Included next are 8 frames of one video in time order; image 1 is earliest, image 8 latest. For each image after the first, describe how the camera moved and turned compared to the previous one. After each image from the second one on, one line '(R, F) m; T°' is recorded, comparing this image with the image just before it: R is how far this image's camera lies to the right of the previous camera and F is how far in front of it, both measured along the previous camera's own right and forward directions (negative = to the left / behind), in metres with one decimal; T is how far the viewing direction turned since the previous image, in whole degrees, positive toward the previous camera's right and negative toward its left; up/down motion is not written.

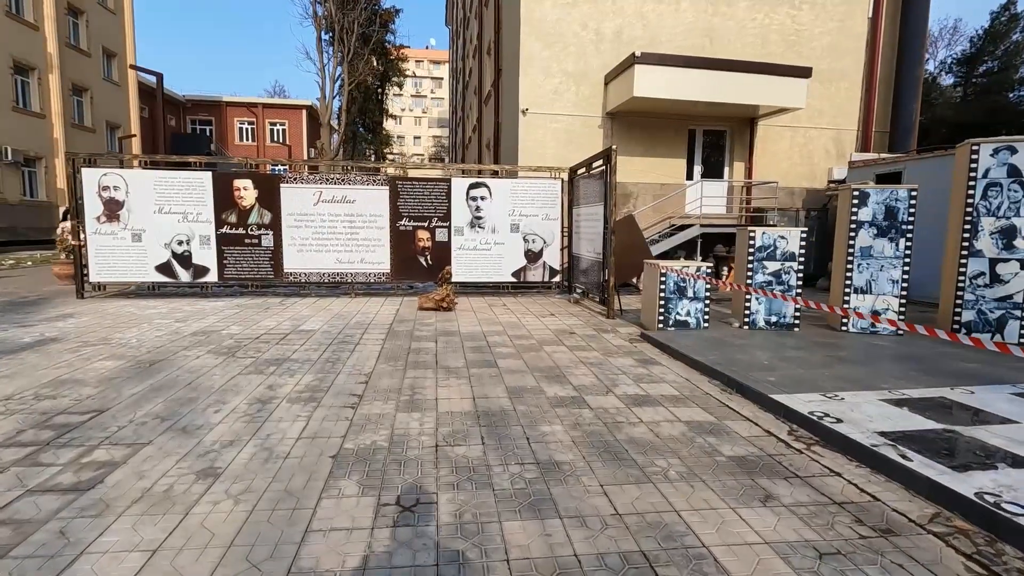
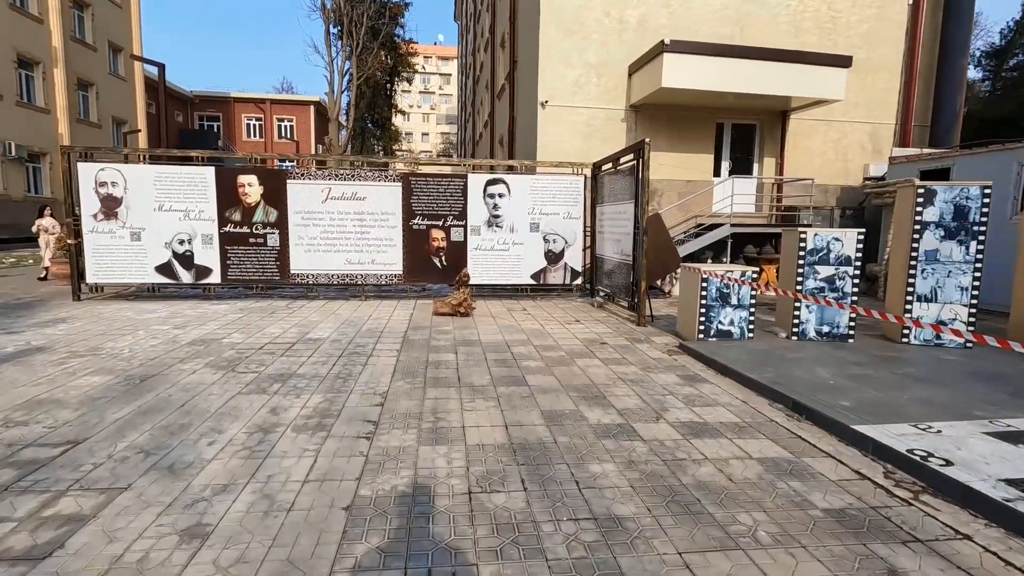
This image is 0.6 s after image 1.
(-0.3, +0.7) m; -1°
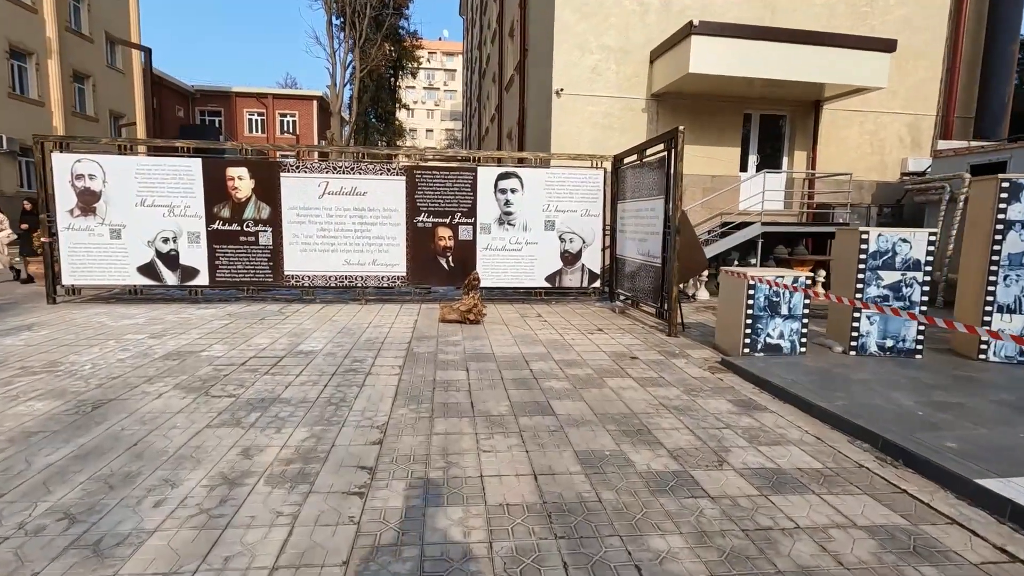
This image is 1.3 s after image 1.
(-0.2, +0.9) m; 0°
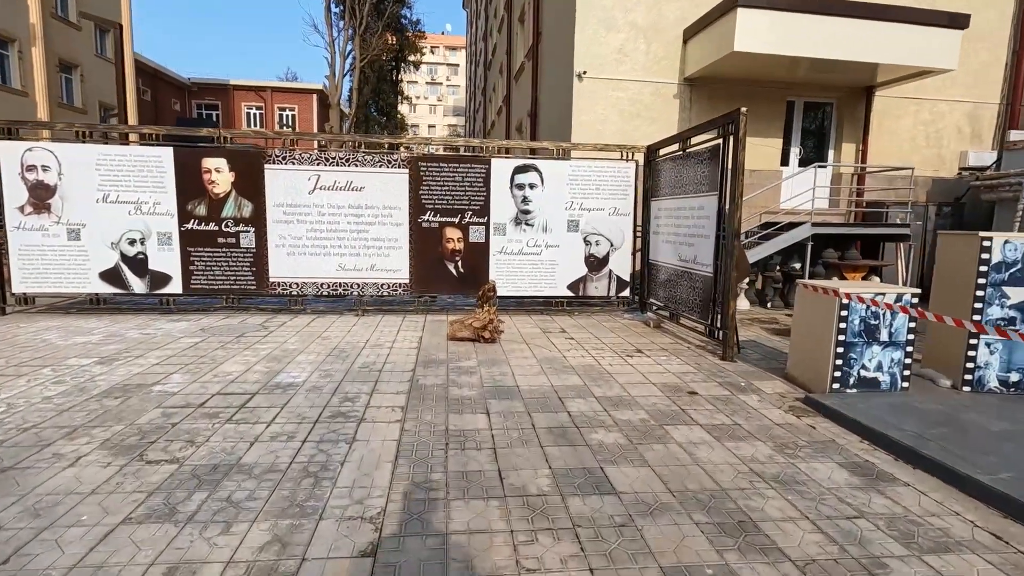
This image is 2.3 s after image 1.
(-0.3, +1.2) m; 0°
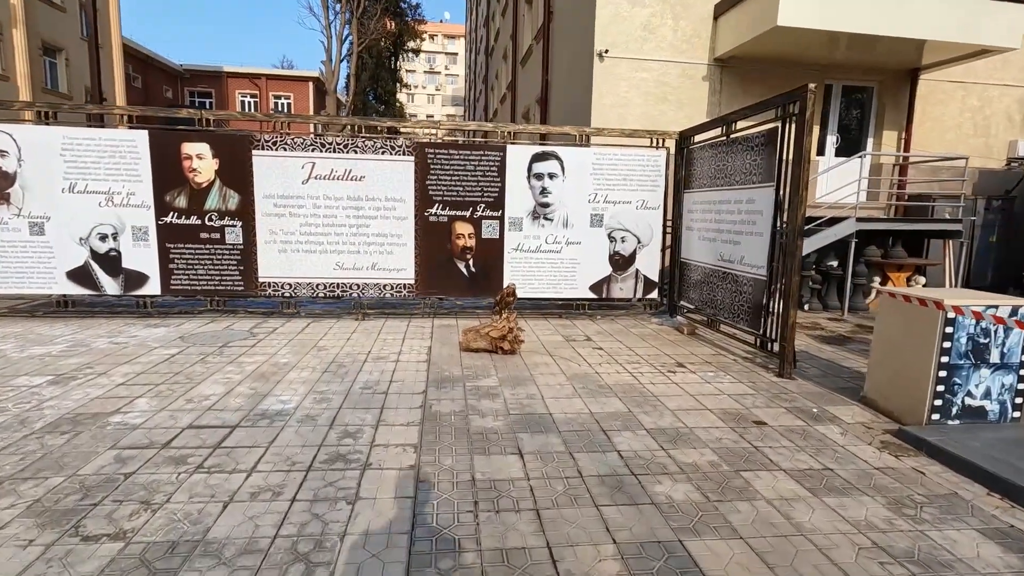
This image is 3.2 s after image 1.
(-0.3, +0.9) m; 0°
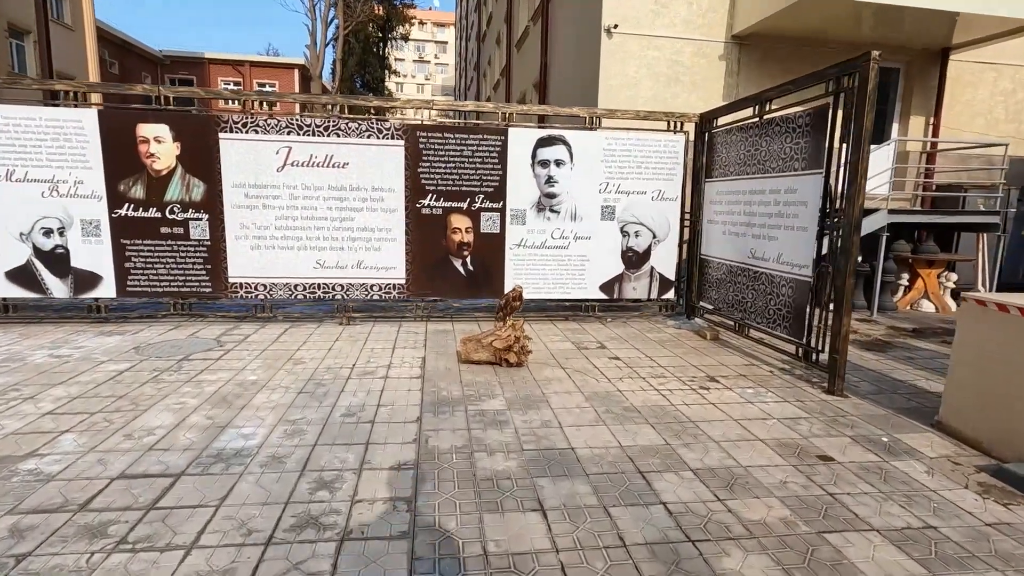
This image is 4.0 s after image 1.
(-0.2, +0.8) m; +1°
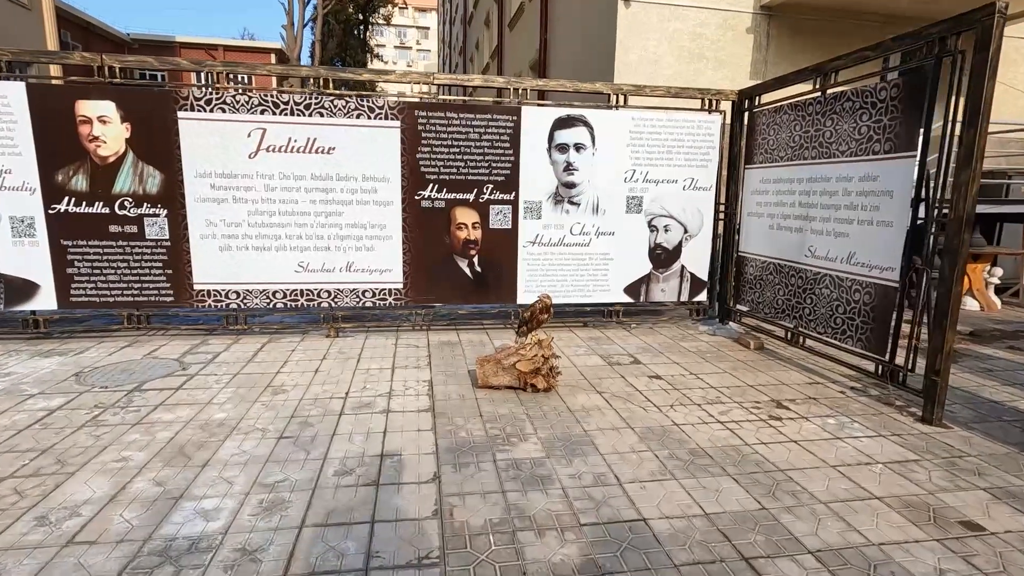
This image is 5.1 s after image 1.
(-0.3, +0.9) m; +2°
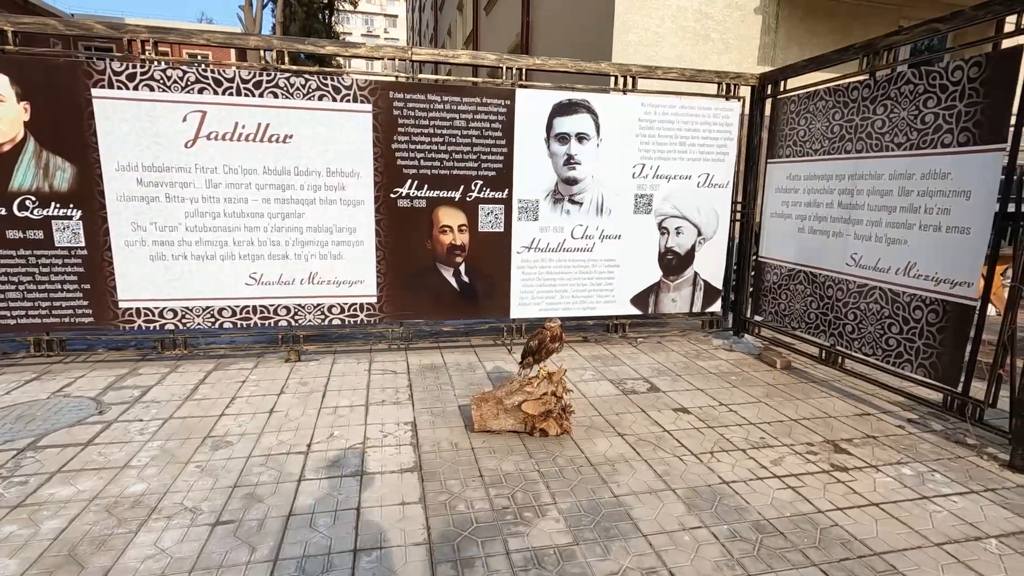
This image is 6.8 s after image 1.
(-0.2, +0.8) m; +3°
